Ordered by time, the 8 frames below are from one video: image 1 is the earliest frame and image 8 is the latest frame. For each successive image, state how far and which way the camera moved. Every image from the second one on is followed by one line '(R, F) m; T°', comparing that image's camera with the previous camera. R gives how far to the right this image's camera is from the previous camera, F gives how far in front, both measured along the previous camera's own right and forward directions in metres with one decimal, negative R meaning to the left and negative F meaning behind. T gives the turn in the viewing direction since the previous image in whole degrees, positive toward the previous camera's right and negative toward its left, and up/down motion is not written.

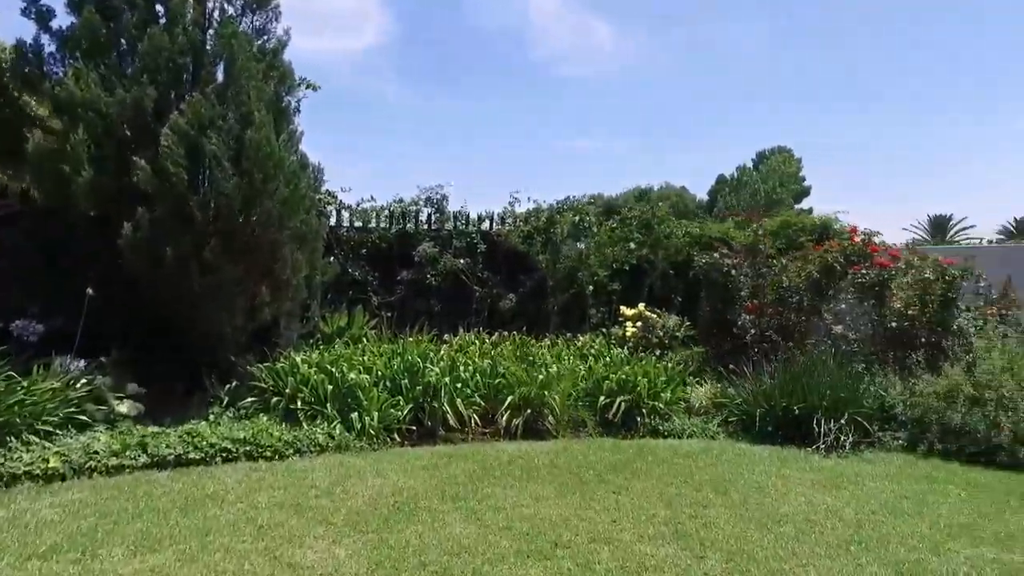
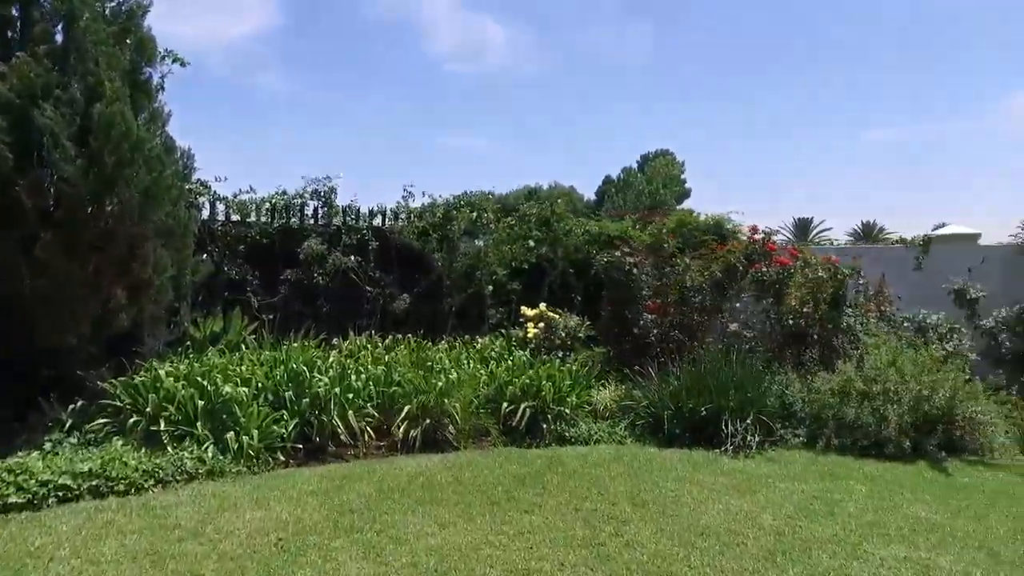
(-0.1, +0.6) m; +9°
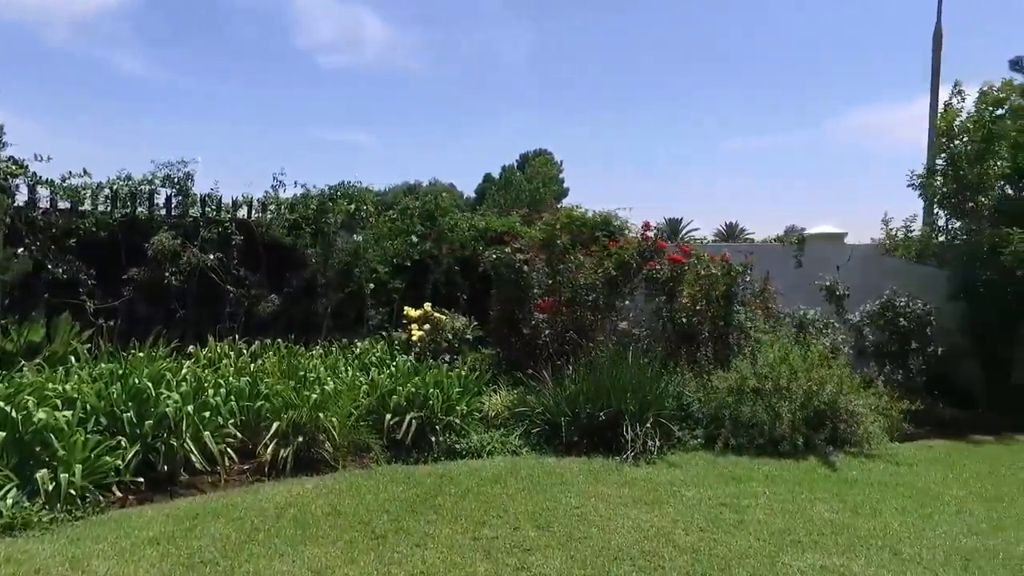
(-0.1, +0.7) m; +10°
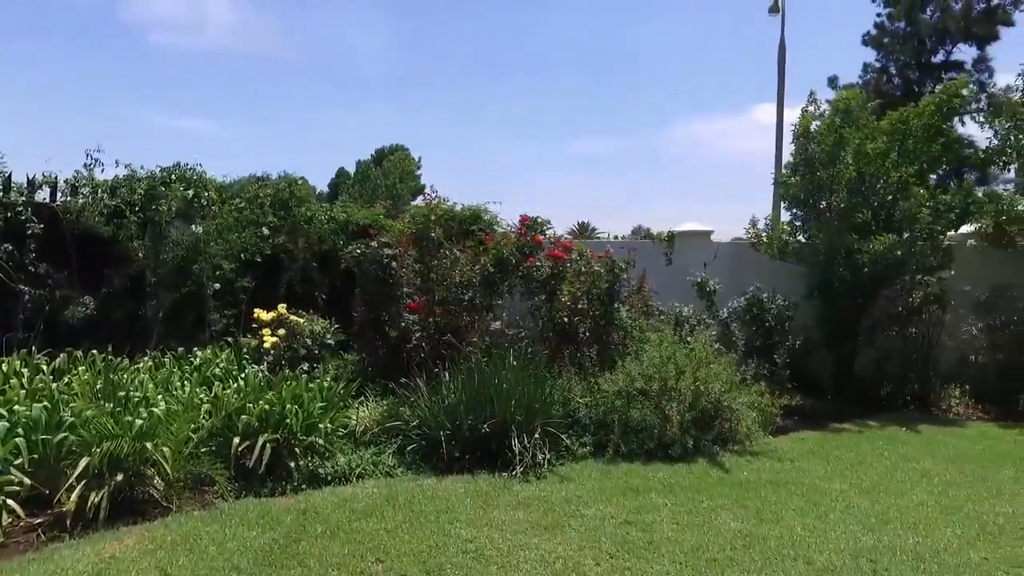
(-0.2, +0.8) m; +12°
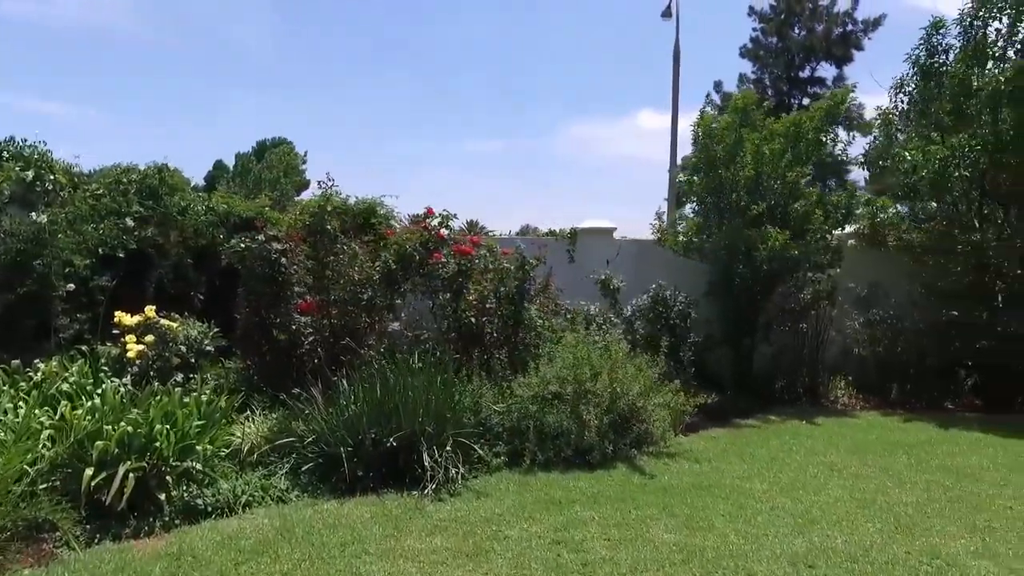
(-0.2, +0.6) m; +9°
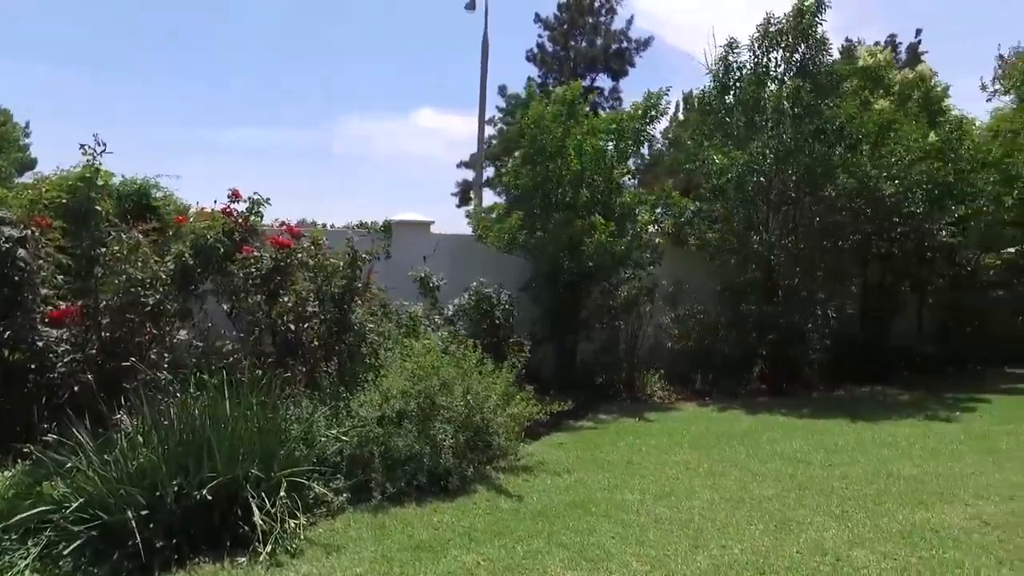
(-0.6, +1.1) m; +19°
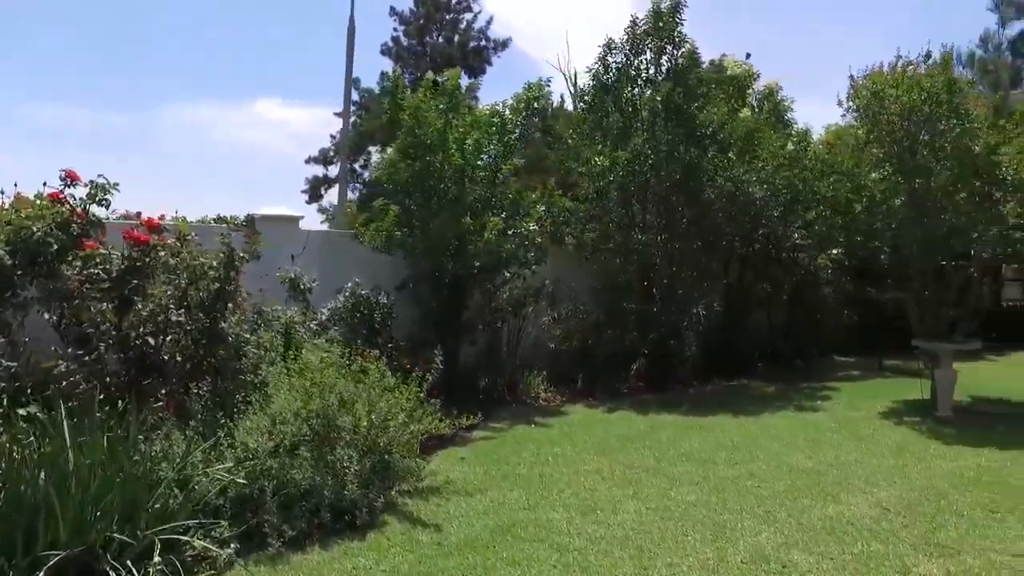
(-0.6, +0.7) m; +13°
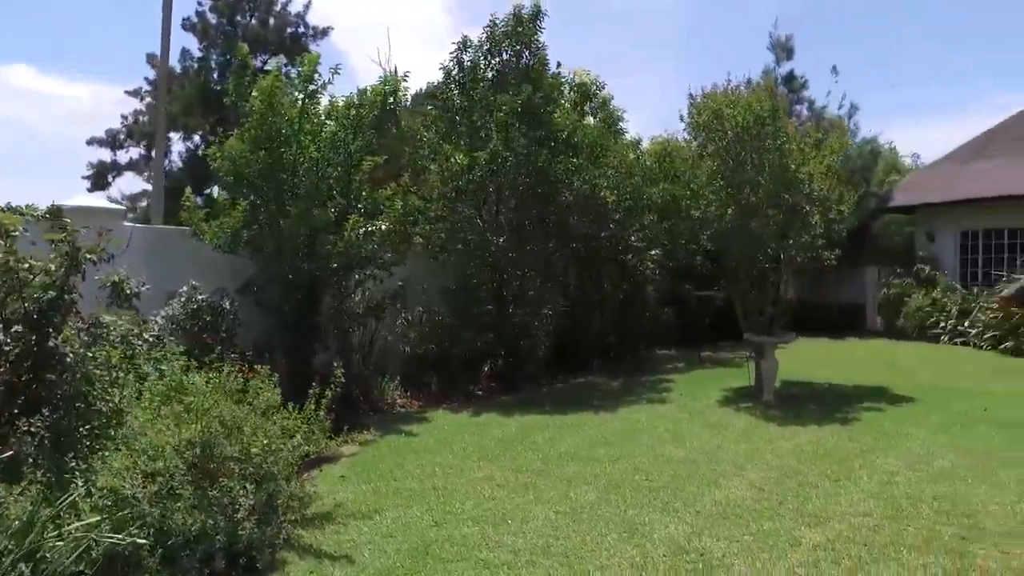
(-0.8, +0.4) m; +16°
